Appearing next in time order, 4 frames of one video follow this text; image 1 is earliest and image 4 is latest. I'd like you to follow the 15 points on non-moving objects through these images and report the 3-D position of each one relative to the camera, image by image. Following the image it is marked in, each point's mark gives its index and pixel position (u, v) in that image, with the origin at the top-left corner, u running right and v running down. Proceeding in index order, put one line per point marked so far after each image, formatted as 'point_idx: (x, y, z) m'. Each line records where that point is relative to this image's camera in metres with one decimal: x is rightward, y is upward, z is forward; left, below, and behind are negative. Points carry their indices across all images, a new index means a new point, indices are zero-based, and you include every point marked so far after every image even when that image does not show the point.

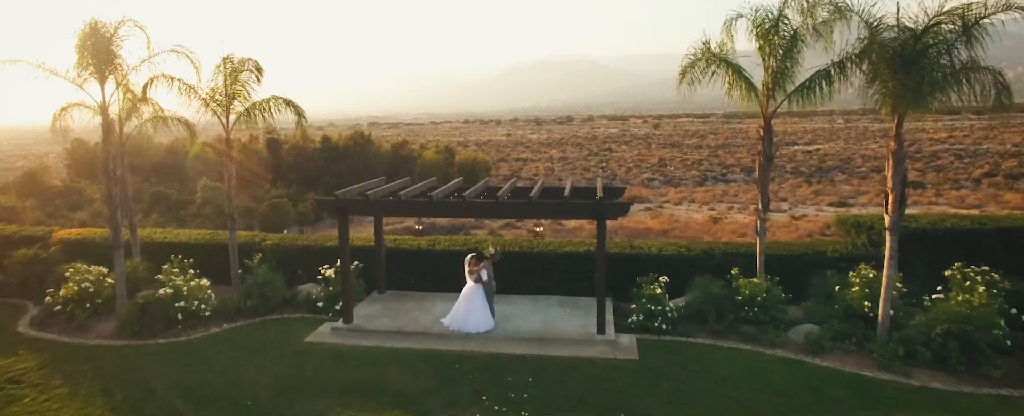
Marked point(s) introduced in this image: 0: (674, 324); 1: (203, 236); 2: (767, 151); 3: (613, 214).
0: (+2.5, -1.8, +9.1) m
1: (-6.2, -0.6, +11.8) m
2: (+4.1, +0.9, +9.5) m
3: (+1.5, -0.1, +8.6) m
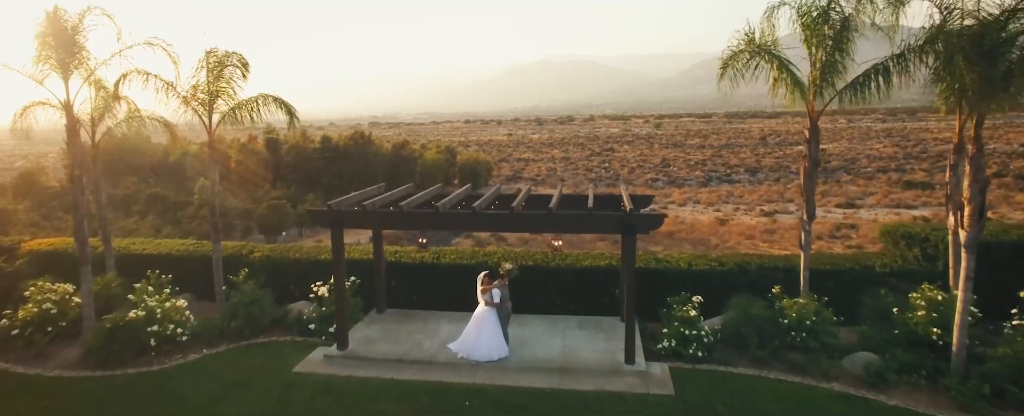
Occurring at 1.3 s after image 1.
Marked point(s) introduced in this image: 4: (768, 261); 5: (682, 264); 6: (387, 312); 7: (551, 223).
0: (+2.7, -2.0, +8.1) m
1: (-6.0, -0.7, +10.8) m
2: (+4.3, +0.8, +8.4) m
3: (+1.7, -0.3, +7.5) m
4: (+4.2, -0.9, +9.7) m
5: (+2.8, -0.9, +9.6) m
6: (-2.1, -1.7, +9.8) m
7: (+0.5, -0.2, +7.7) m
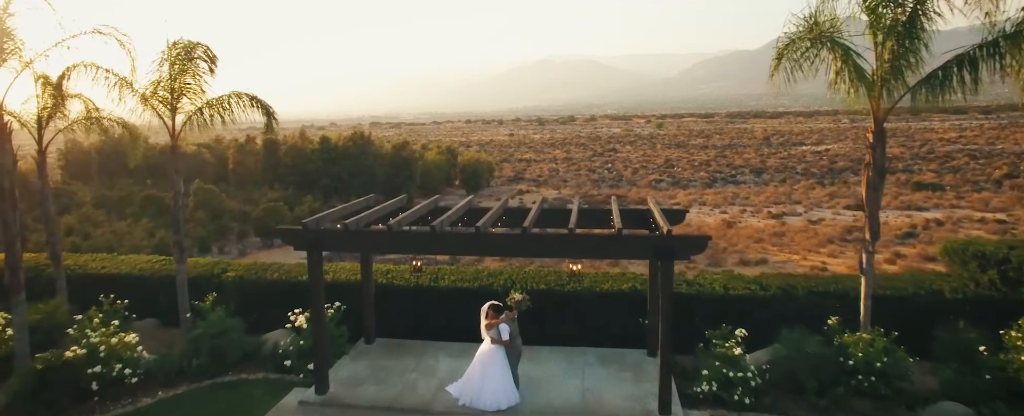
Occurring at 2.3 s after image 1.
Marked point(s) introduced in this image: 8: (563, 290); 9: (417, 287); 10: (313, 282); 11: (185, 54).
0: (+2.8, -2.2, +6.8) m
1: (-5.8, -0.9, +9.5) m
2: (+4.4, +0.6, +7.1) m
3: (+1.8, -0.5, +6.2) m
4: (+4.3, -1.1, +8.4) m
5: (+2.9, -1.1, +8.3) m
6: (-2.0, -2.0, +8.5) m
7: (+0.6, -0.4, +6.4) m
8: (+0.7, -1.2, +8.5) m
9: (-1.4, -1.2, +8.7) m
10: (-2.4, -0.9, +7.1) m
11: (-4.7, +2.2, +8.4) m
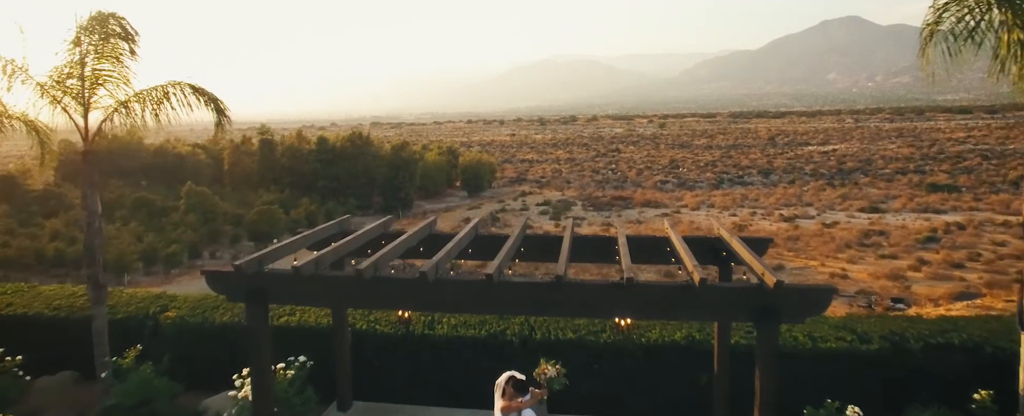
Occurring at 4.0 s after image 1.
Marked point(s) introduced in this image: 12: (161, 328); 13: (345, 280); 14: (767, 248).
0: (+3.1, -2.4, +4.8) m
1: (-5.6, -1.2, +7.5) m
2: (+4.6, +0.3, +5.1) m
3: (+2.0, -0.7, +4.2) m
4: (+4.5, -1.3, +6.3) m
5: (+3.1, -1.4, +6.2) m
6: (-1.7, -2.2, +6.5) m
7: (+0.8, -0.7, +4.3) m
8: (+0.9, -1.4, +6.4) m
9: (-1.2, -1.4, +6.7) m
10: (-2.2, -1.2, +5.1) m
11: (-4.4, +1.9, +6.4) m
12: (-4.2, -1.4, +7.0) m
13: (-1.3, -0.6, +4.6) m
14: (+2.4, -0.4, +5.6) m
